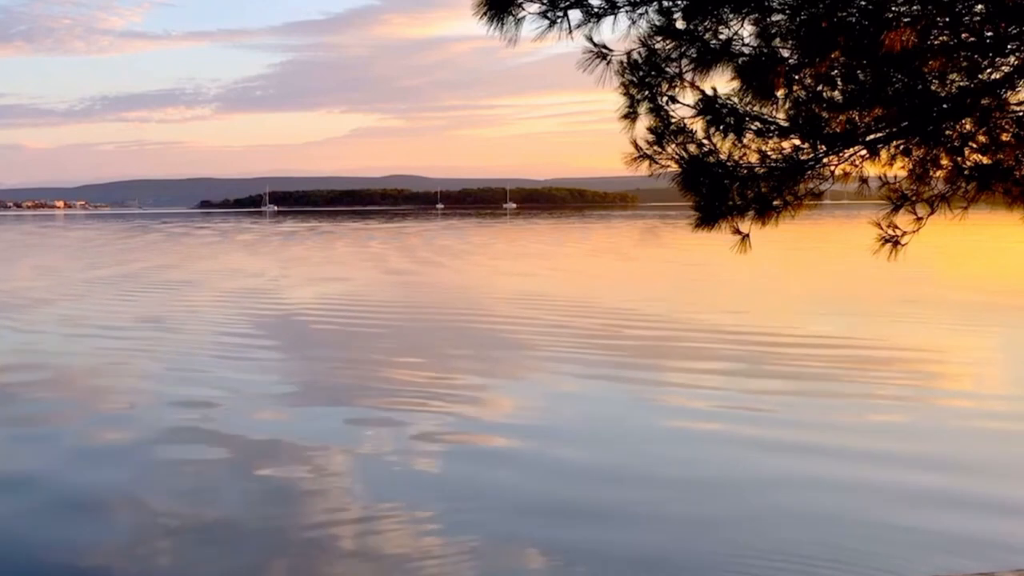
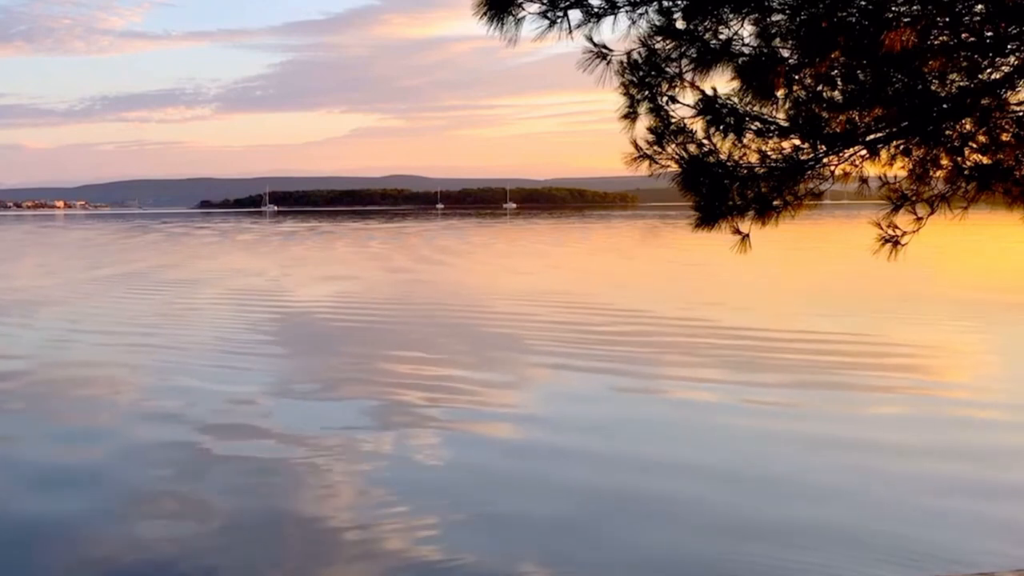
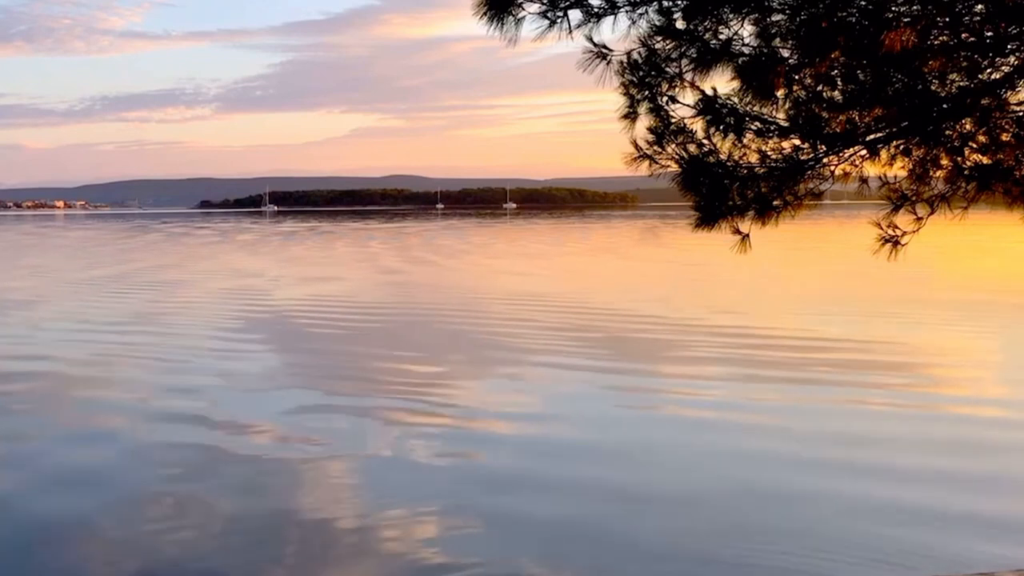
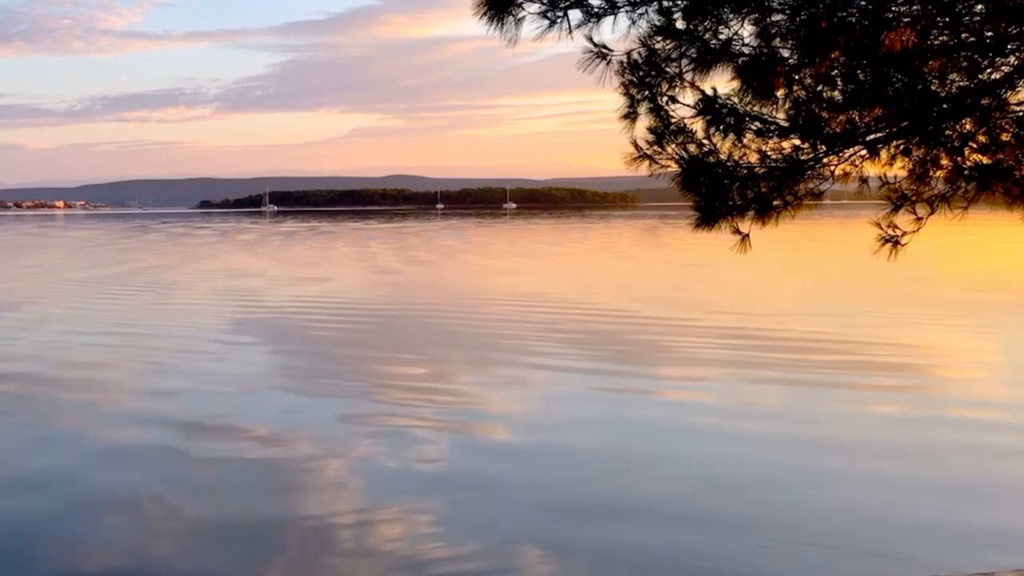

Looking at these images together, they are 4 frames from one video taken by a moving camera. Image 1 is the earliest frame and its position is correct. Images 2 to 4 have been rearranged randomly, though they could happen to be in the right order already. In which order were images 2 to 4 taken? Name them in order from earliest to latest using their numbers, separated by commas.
3, 2, 4
